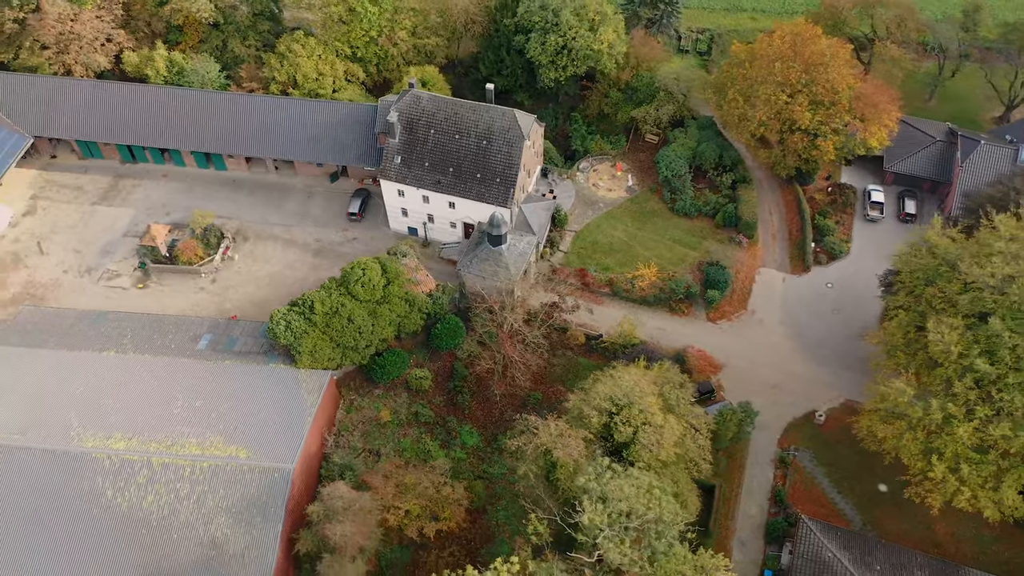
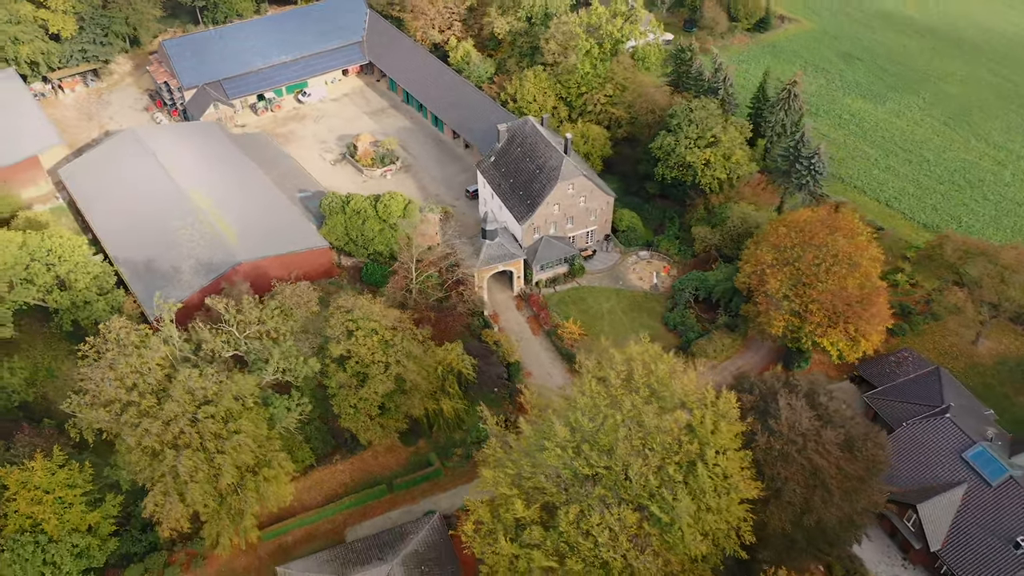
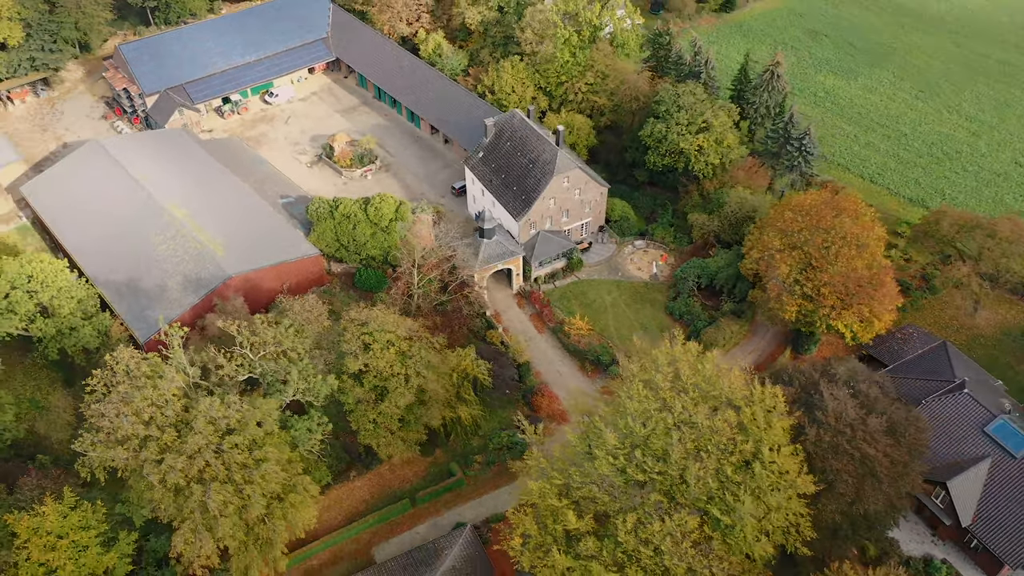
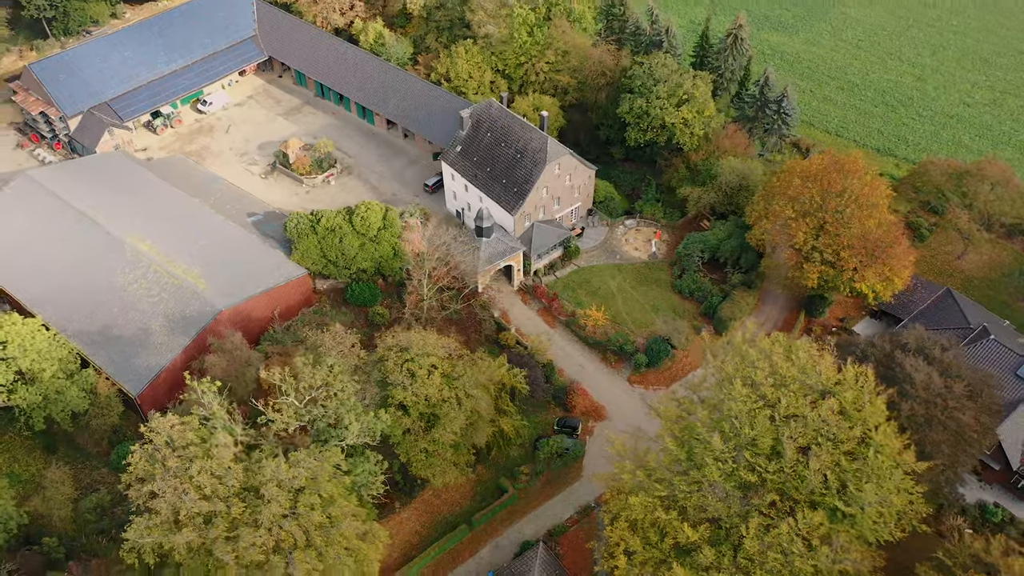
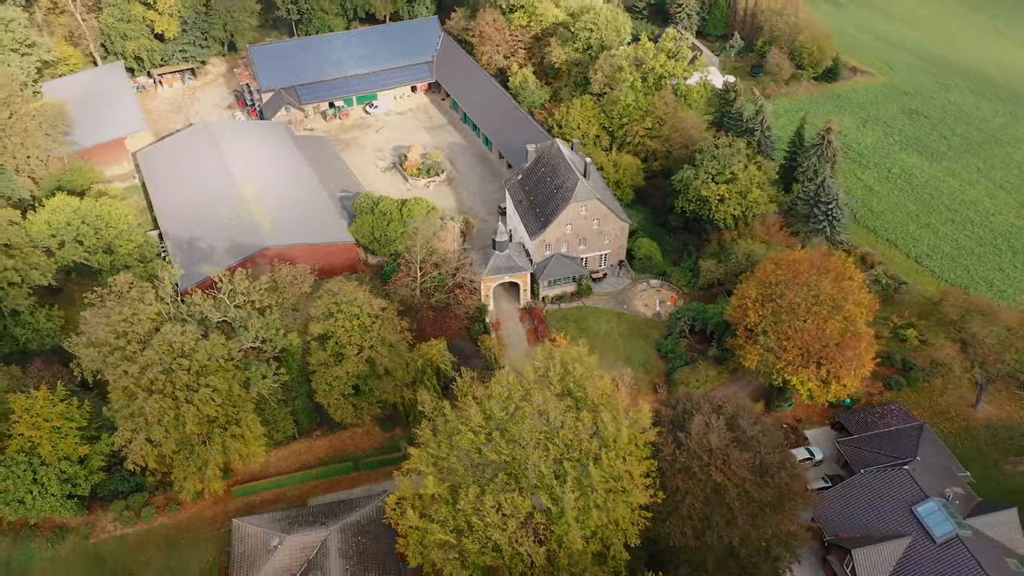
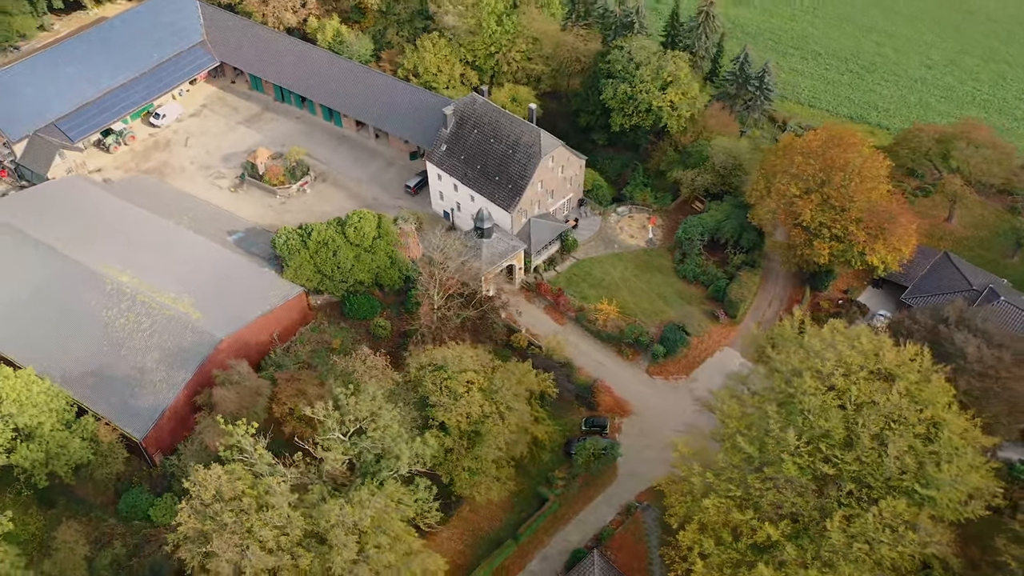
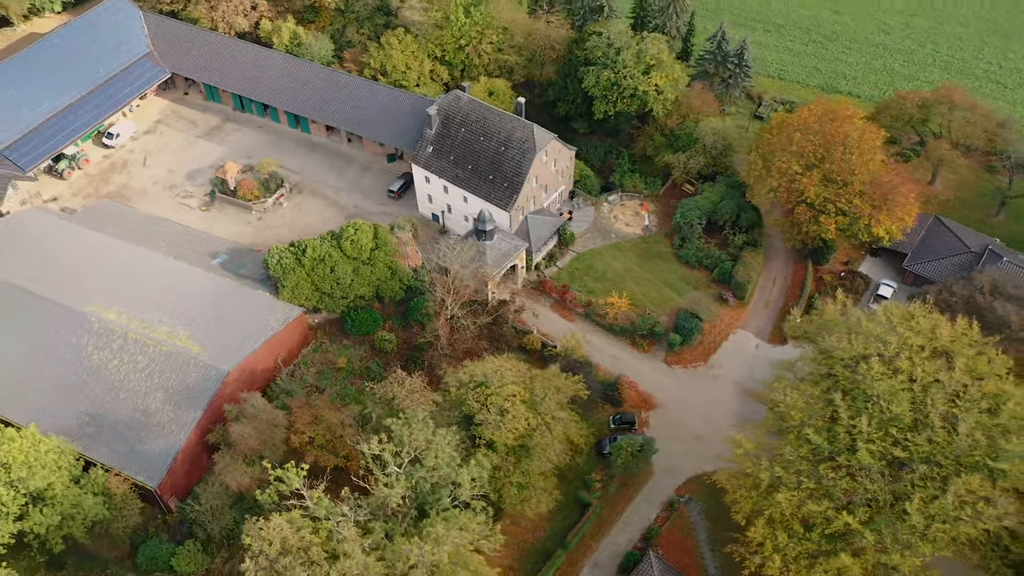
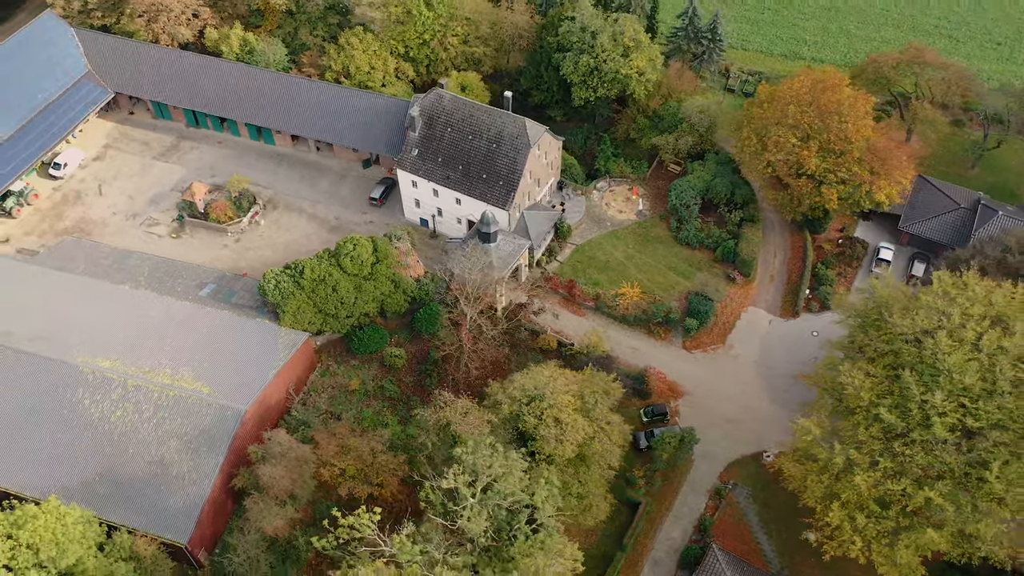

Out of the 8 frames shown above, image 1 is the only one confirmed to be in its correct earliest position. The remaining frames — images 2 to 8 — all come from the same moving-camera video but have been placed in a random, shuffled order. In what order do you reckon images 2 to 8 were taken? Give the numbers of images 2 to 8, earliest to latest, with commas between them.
8, 7, 6, 4, 3, 2, 5
